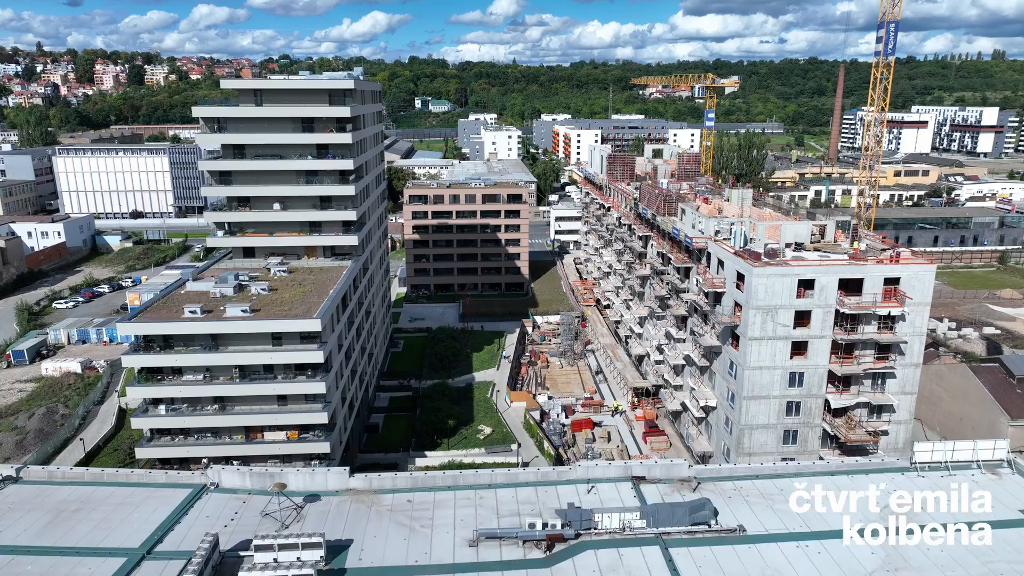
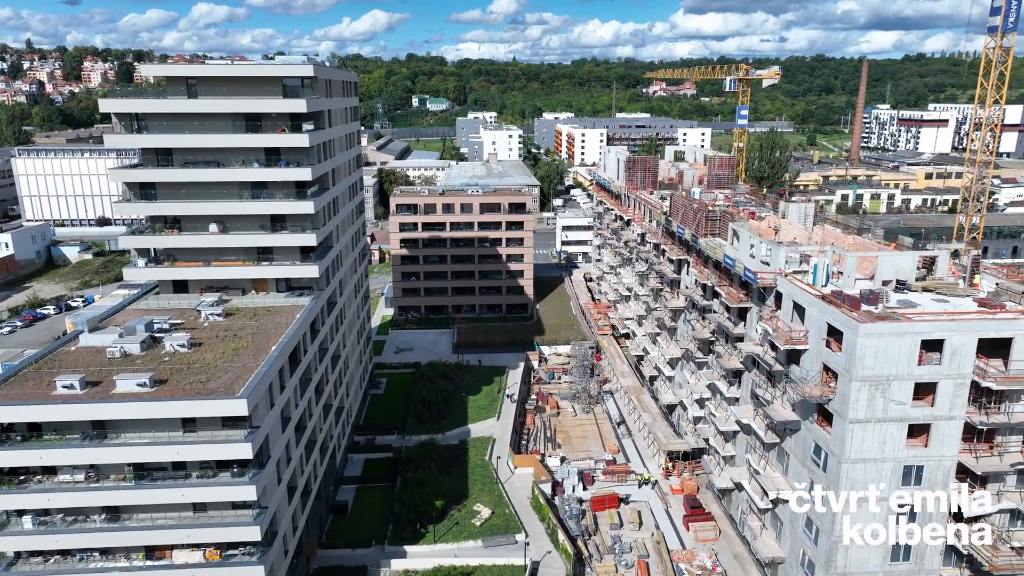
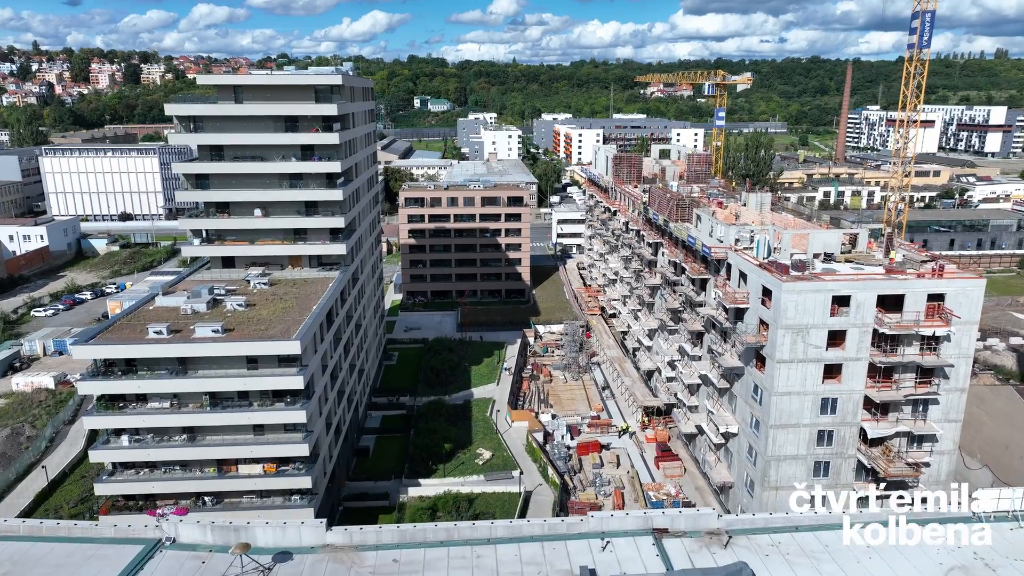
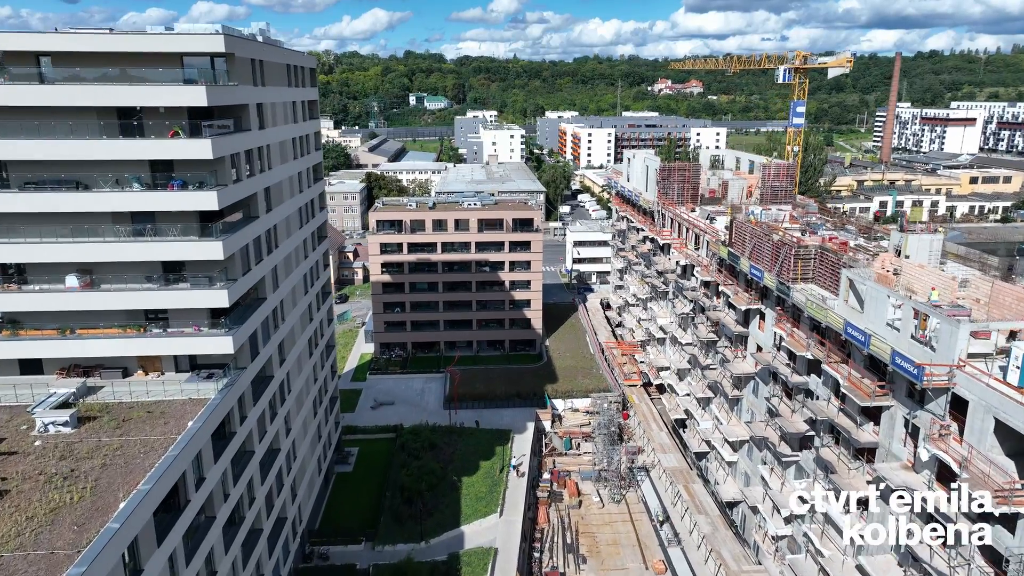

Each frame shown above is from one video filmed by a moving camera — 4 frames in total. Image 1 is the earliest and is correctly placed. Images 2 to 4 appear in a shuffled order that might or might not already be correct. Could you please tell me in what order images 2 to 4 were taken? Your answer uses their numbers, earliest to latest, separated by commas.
3, 2, 4
